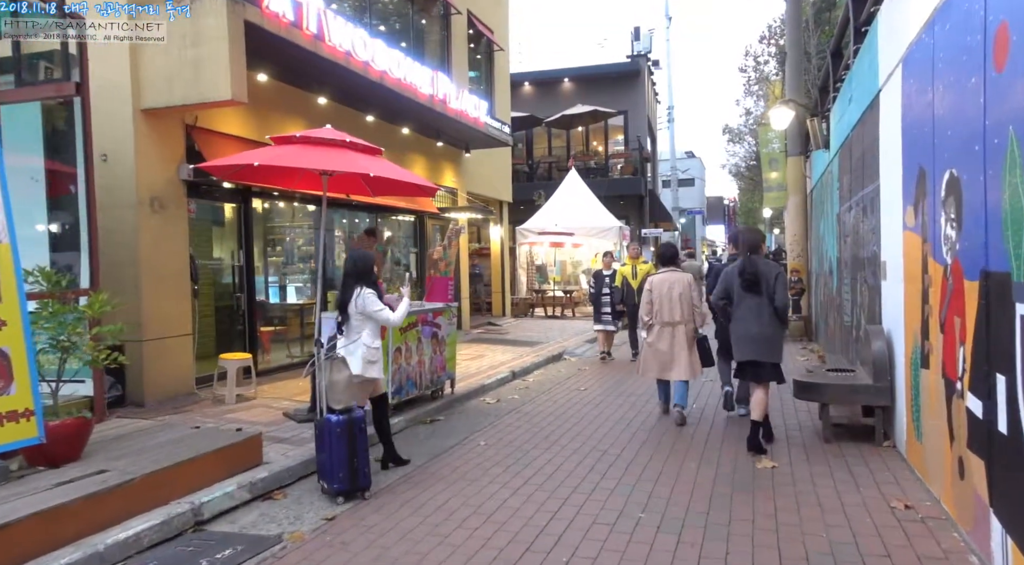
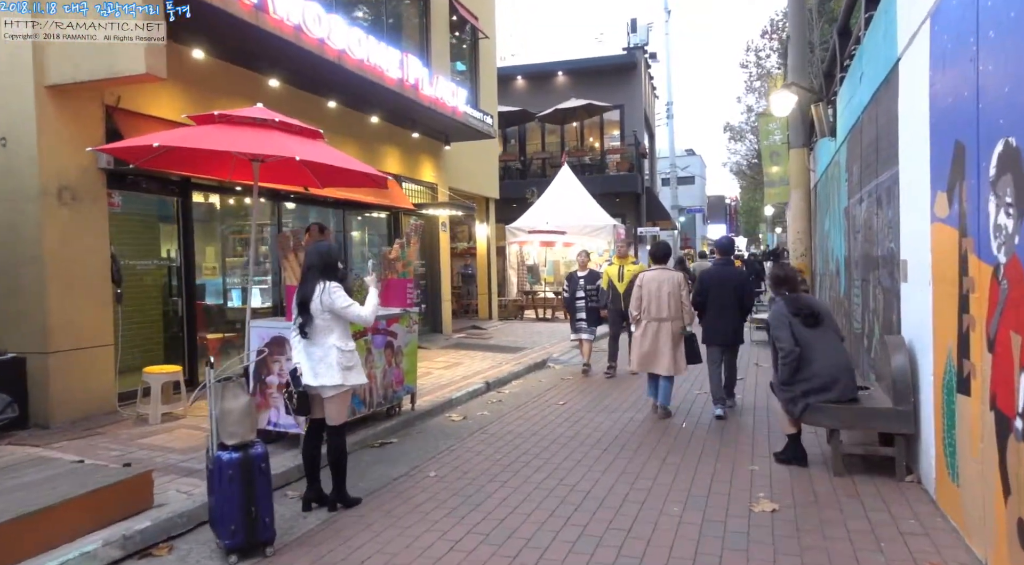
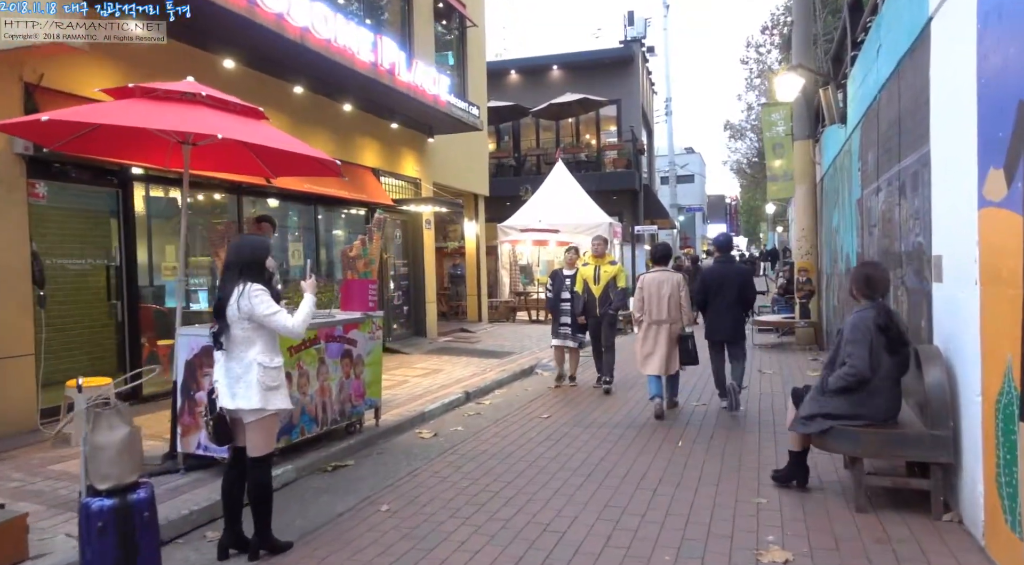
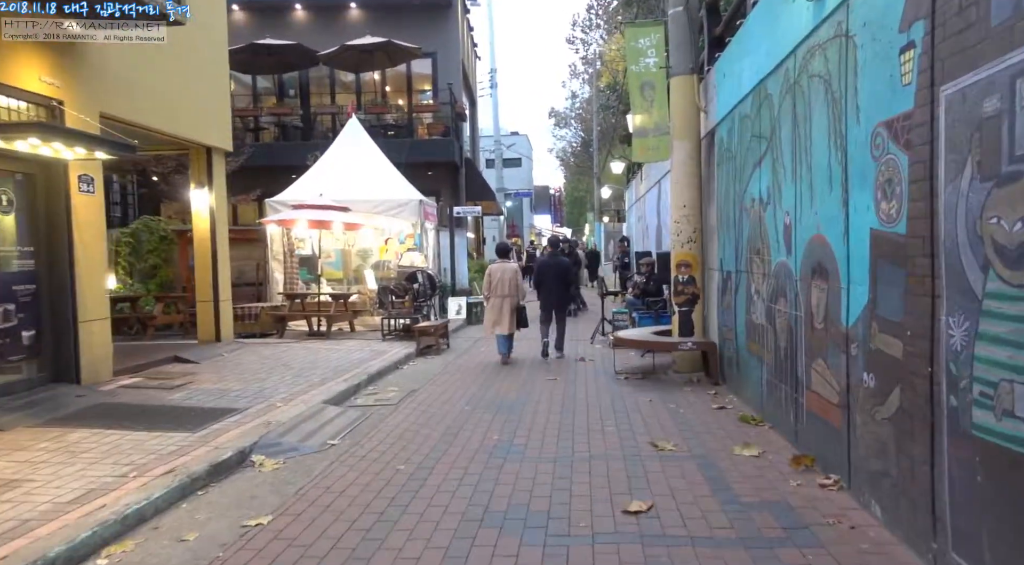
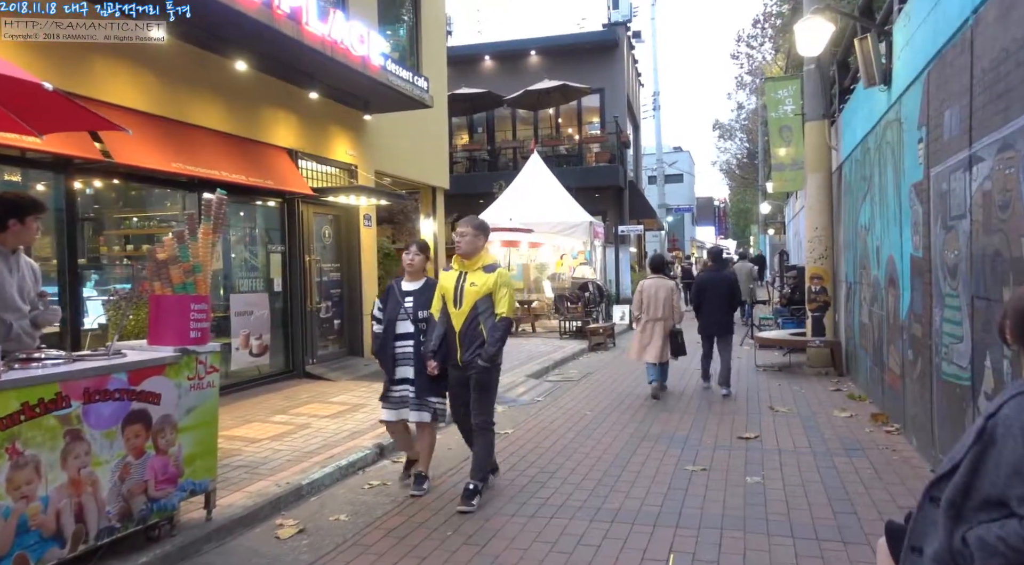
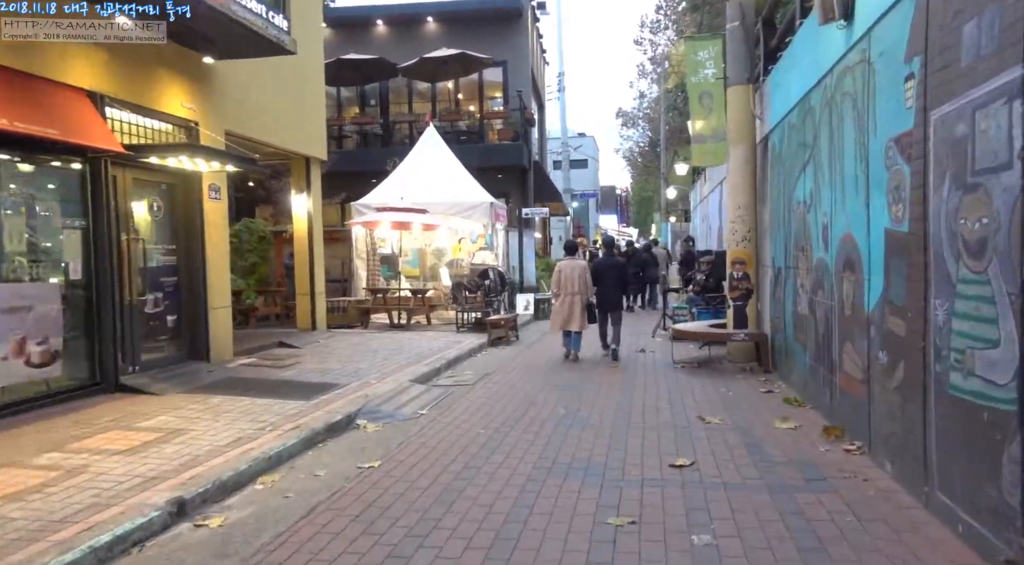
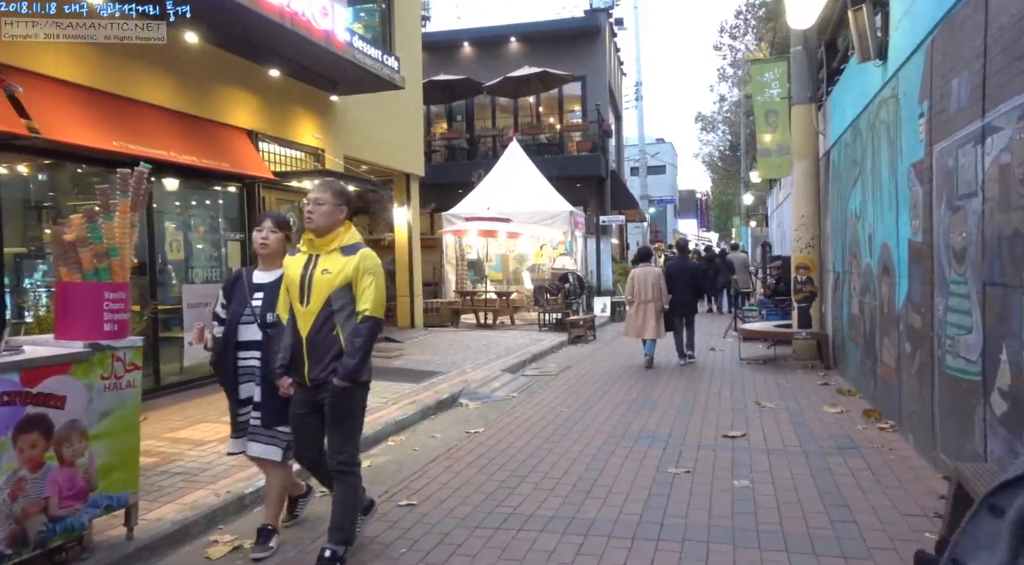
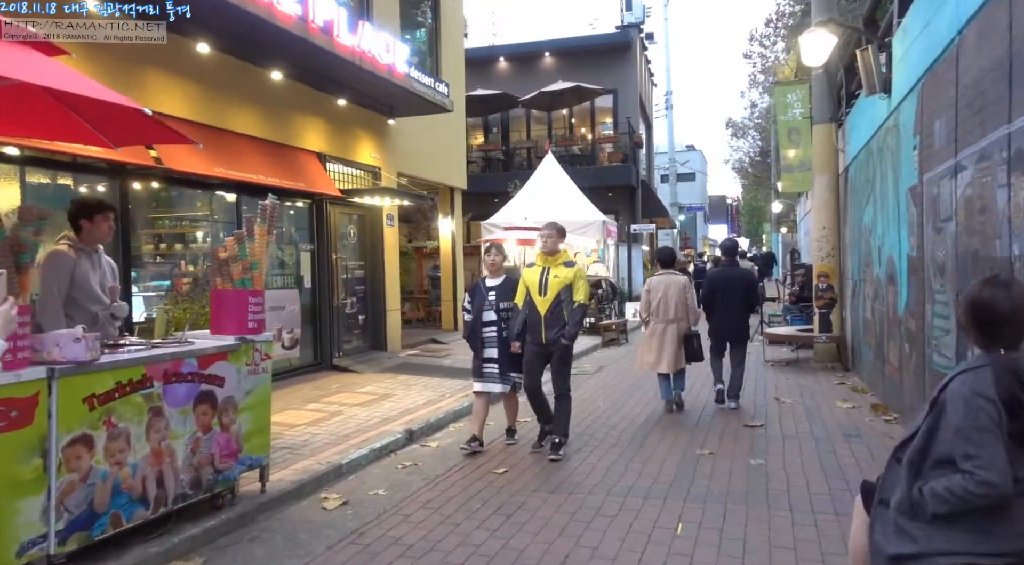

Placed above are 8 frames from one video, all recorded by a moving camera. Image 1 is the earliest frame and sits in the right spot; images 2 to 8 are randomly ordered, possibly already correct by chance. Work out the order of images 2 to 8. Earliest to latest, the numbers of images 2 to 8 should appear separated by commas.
2, 3, 8, 5, 7, 6, 4
